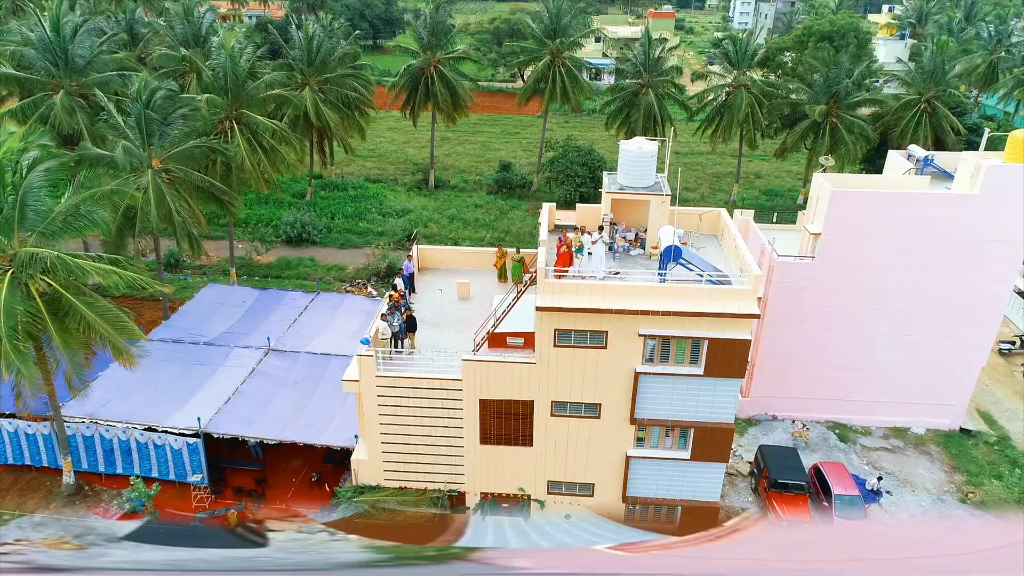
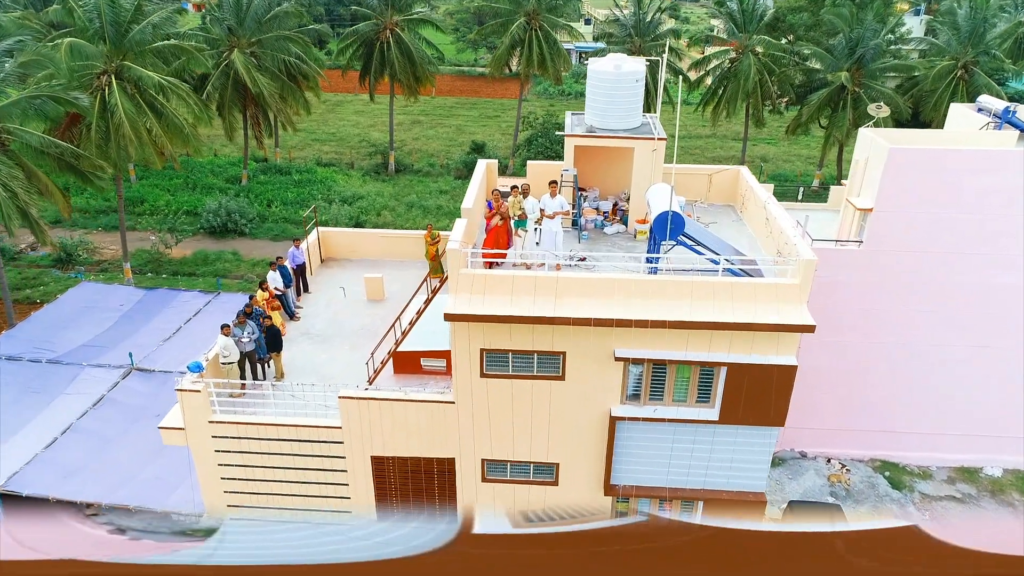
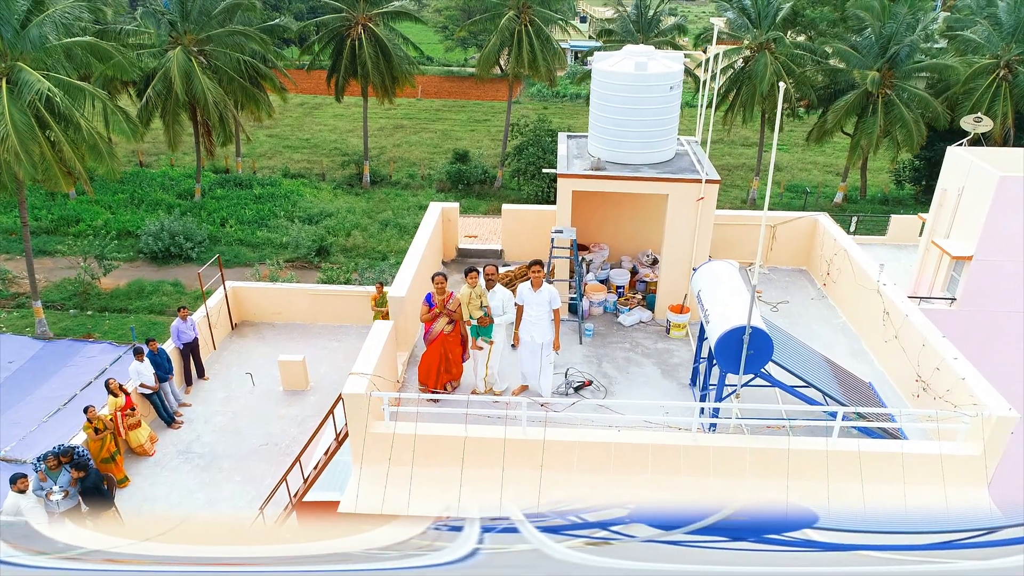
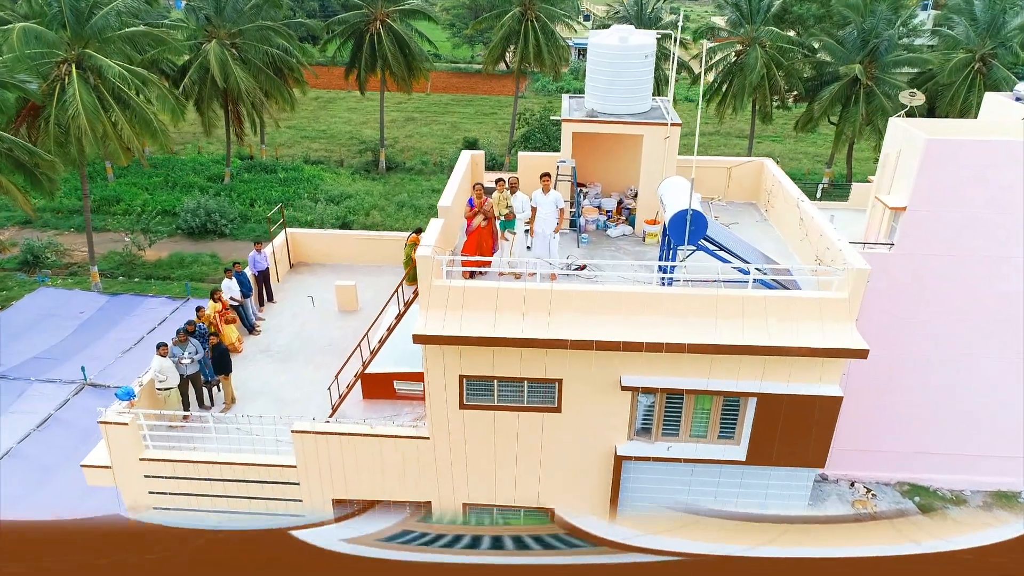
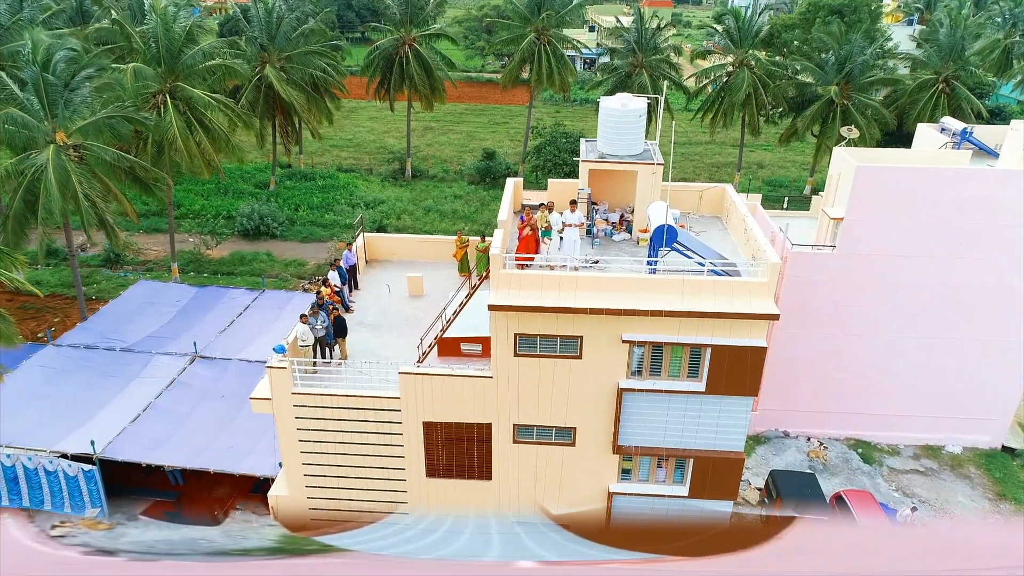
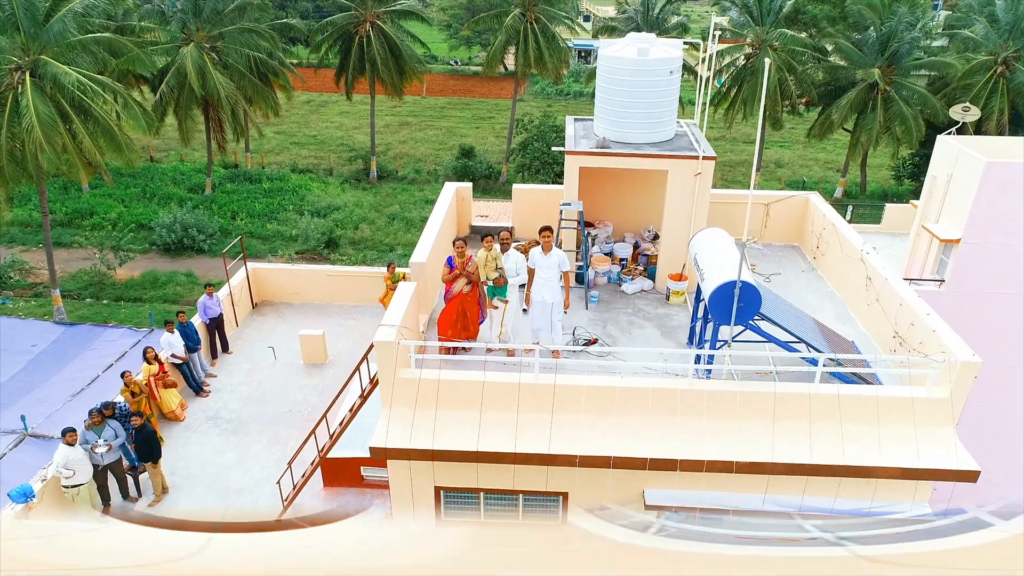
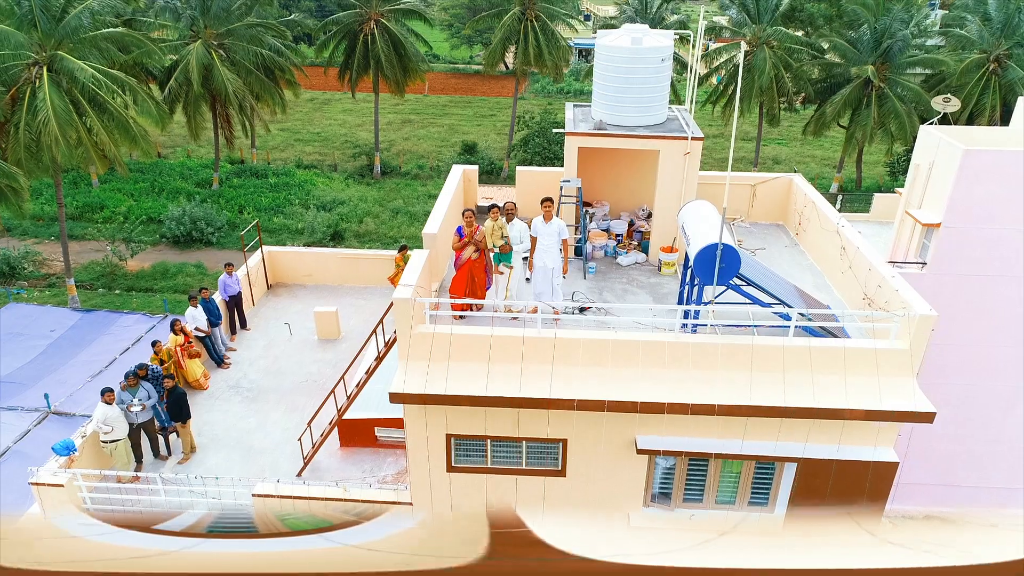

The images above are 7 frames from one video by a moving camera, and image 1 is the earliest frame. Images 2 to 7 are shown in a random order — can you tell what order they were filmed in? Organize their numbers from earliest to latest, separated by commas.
5, 2, 4, 7, 6, 3
